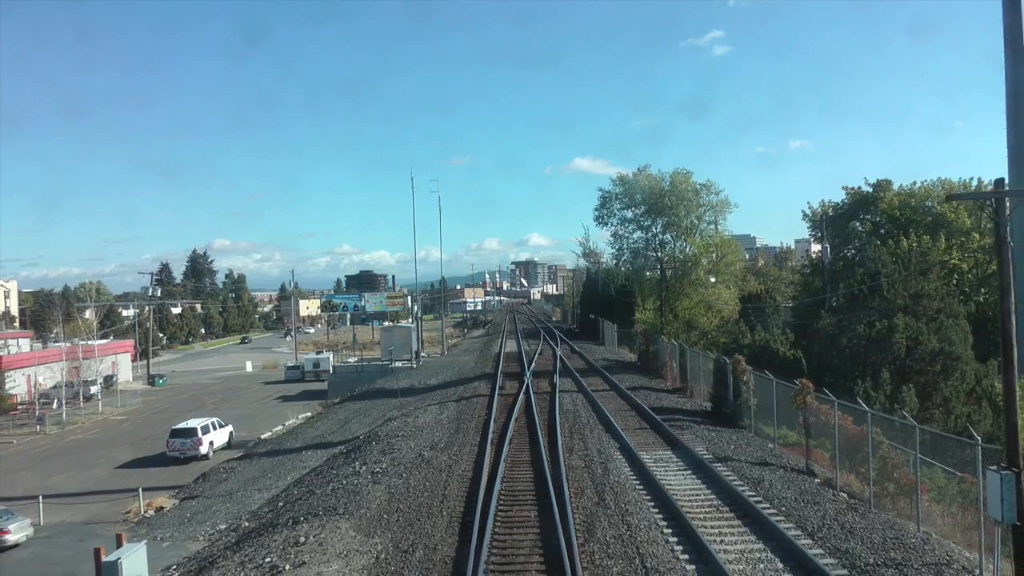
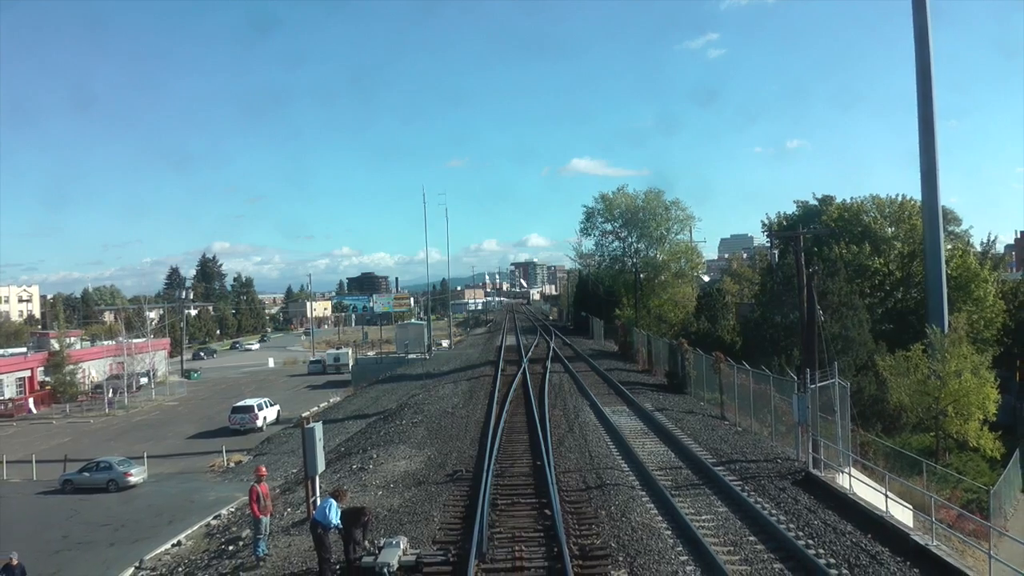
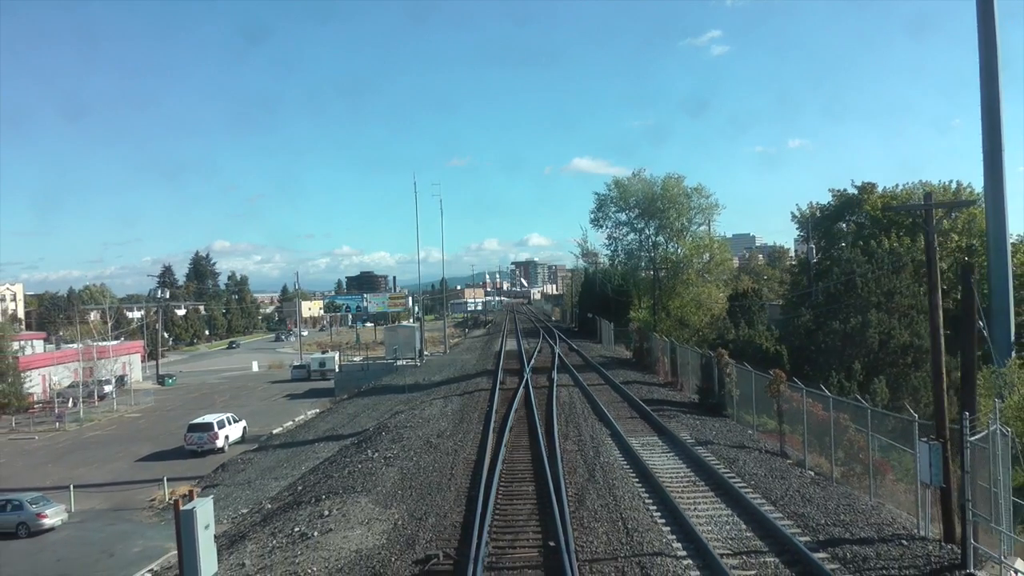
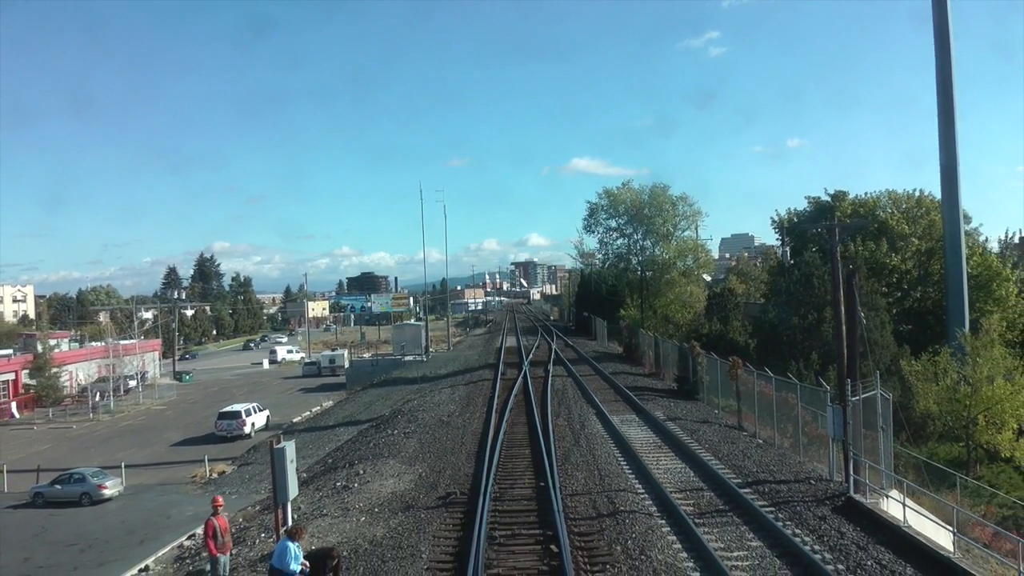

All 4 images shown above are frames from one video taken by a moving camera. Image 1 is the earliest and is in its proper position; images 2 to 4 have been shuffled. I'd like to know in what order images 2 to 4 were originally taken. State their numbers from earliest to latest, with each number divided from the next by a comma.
3, 4, 2
